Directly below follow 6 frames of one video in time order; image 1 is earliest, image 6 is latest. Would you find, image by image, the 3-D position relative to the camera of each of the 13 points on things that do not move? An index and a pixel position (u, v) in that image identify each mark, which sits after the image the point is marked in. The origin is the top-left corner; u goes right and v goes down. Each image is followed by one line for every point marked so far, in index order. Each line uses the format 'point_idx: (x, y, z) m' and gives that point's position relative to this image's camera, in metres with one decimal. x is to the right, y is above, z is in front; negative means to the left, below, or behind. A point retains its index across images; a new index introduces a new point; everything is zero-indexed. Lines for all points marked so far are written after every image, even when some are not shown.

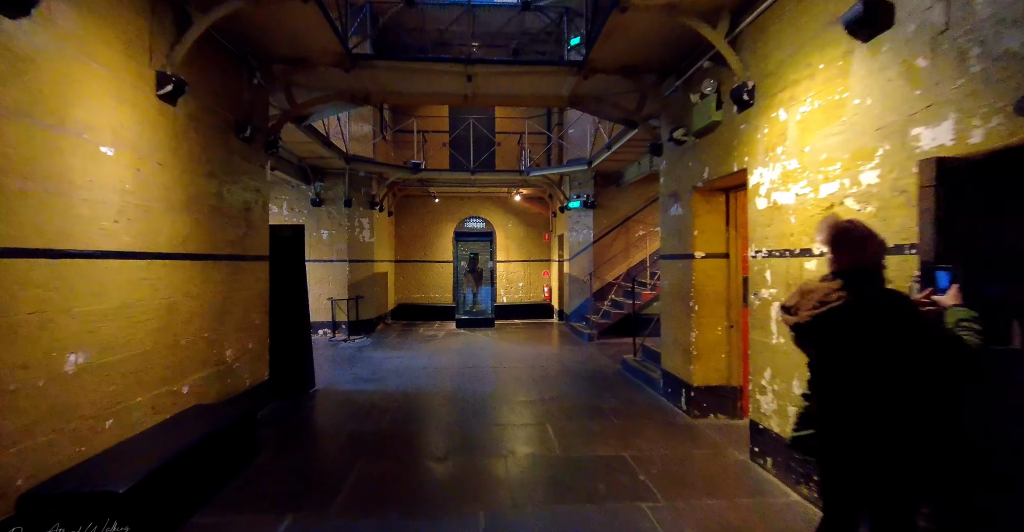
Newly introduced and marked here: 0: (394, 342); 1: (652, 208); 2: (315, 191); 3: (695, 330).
0: (-2.5, -1.7, +8.4) m
1: (+3.5, +1.4, +9.4) m
2: (-4.6, +1.8, +8.9) m
3: (+2.0, -0.7, +4.1) m
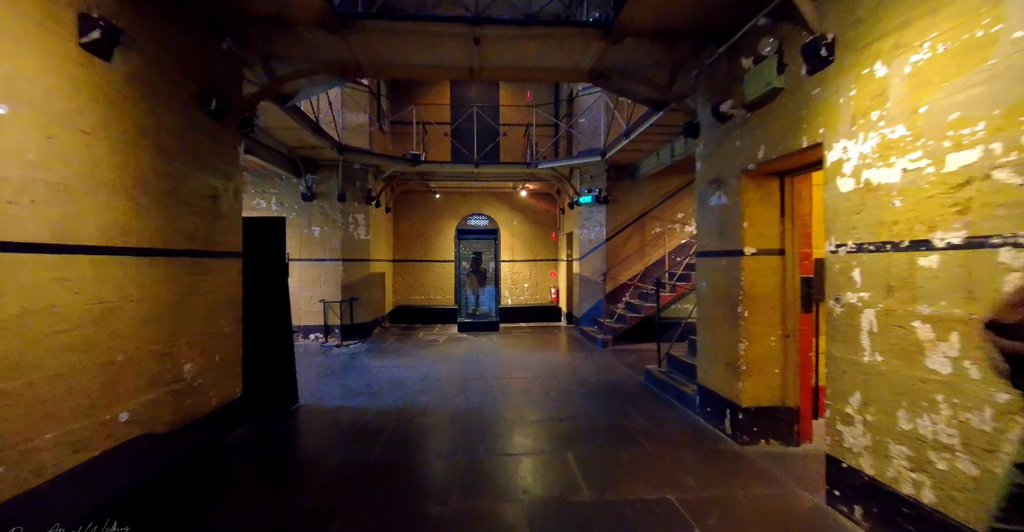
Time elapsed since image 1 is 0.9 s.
0: (-2.4, -1.7, +7.7) m
1: (+3.6, +1.4, +8.7) m
2: (-4.4, +1.8, +8.3) m
3: (+2.1, -0.7, +3.5) m
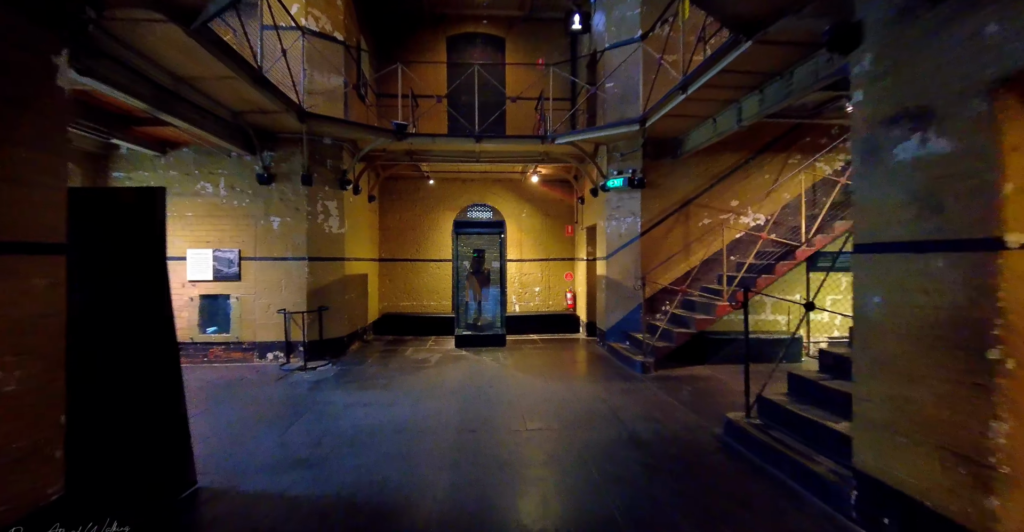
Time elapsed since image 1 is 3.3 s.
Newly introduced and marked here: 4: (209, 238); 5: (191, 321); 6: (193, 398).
0: (-2.2, -1.7, +6.0) m
1: (+3.8, +1.4, +7.0) m
2: (-4.2, +1.8, +6.6) m
3: (+2.3, -0.7, +1.8) m
4: (-5.2, +0.5, +6.6) m
5: (-5.5, -0.9, +6.5) m
6: (-4.2, -1.8, +5.1) m
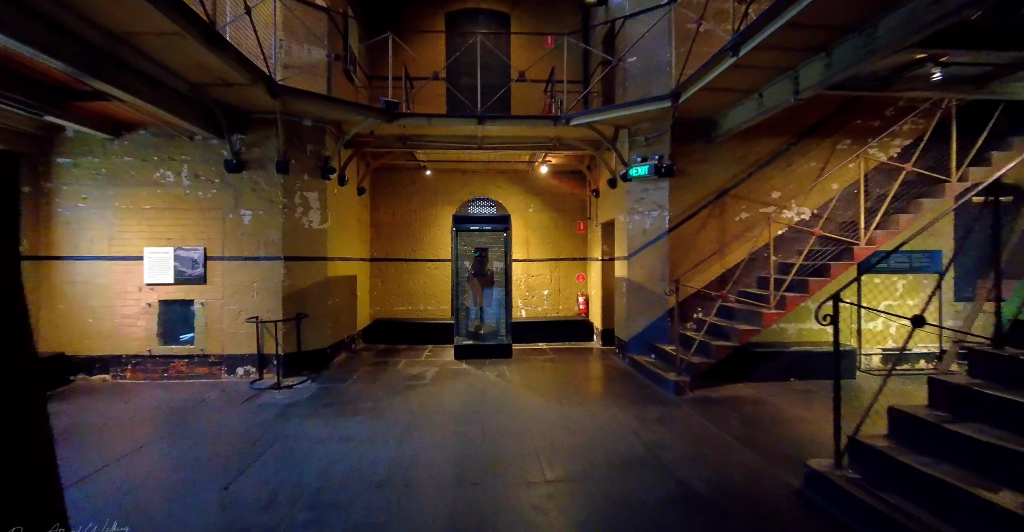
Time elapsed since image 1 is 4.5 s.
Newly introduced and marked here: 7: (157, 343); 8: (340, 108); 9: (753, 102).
0: (-2.1, -1.7, +5.1) m
1: (+3.9, +1.4, +6.1) m
2: (-4.1, +1.8, +5.7) m
3: (+2.4, -0.7, +0.9) m
4: (-5.0, +0.5, +5.7) m
5: (-5.3, -1.0, +5.6) m
6: (-4.1, -1.8, +4.2) m
7: (-5.2, -1.1, +5.7) m
8: (-2.5, +2.3, +5.6) m
9: (+3.2, +2.2, +5.1) m
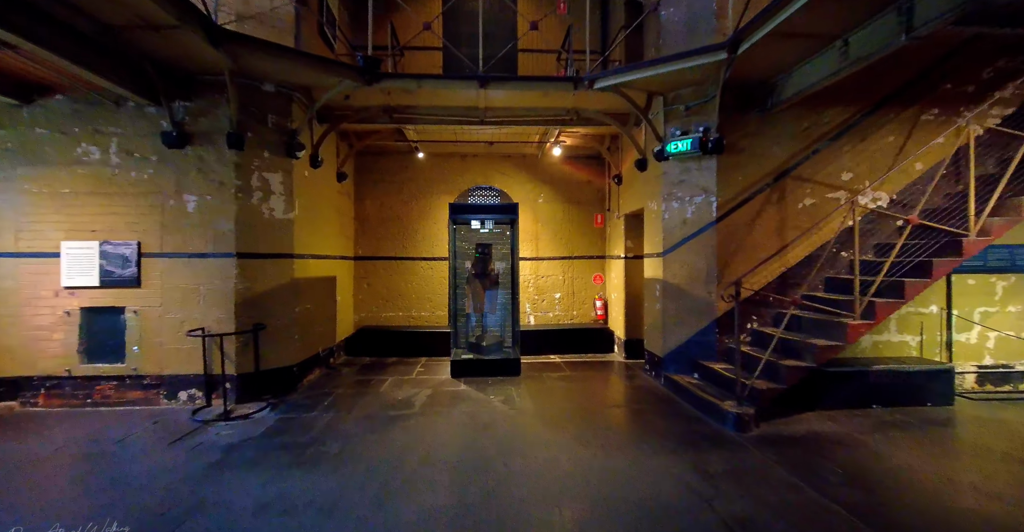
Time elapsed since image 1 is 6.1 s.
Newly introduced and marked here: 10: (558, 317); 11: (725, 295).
0: (-2.0, -1.7, +4.0) m
1: (+4.0, +1.4, +4.9) m
2: (-4.0, +1.8, +4.6) m
3: (+2.5, -0.7, -0.3) m
4: (-4.9, +0.5, +4.5) m
5: (-5.2, -0.9, +4.5) m
6: (-4.0, -1.8, +3.1) m
7: (-5.1, -1.1, +4.5) m
8: (-2.4, +2.3, +4.5) m
9: (+3.3, +2.2, +4.0) m
10: (+0.9, -0.9, +7.2) m
11: (+2.5, -0.3, +4.6) m
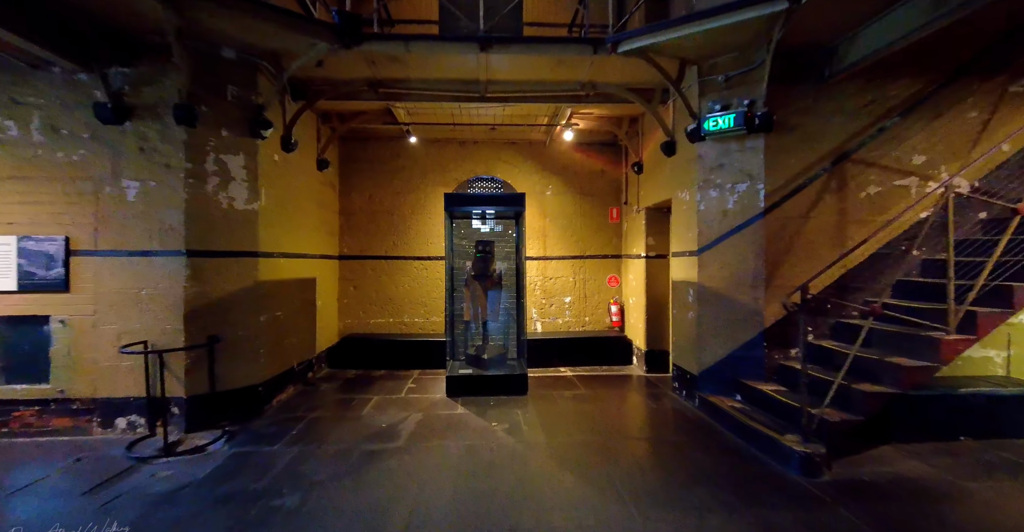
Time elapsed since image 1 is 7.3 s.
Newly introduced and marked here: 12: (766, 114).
0: (-1.9, -1.7, +3.2) m
1: (+4.1, +1.4, +4.1) m
2: (-3.9, +1.8, +3.8) m
3: (+2.6, -0.7, -1.1) m
4: (-4.9, +0.5, +3.7) m
5: (-5.1, -0.9, +3.7) m
6: (-3.9, -1.8, +2.3) m
7: (-5.0, -1.1, +3.7) m
8: (-2.3, +2.3, +3.7) m
9: (+3.4, +2.2, +3.2) m
10: (+0.9, -0.9, +6.4) m
11: (+2.6, -0.3, +3.8) m
12: (+2.5, +1.5, +3.8) m
